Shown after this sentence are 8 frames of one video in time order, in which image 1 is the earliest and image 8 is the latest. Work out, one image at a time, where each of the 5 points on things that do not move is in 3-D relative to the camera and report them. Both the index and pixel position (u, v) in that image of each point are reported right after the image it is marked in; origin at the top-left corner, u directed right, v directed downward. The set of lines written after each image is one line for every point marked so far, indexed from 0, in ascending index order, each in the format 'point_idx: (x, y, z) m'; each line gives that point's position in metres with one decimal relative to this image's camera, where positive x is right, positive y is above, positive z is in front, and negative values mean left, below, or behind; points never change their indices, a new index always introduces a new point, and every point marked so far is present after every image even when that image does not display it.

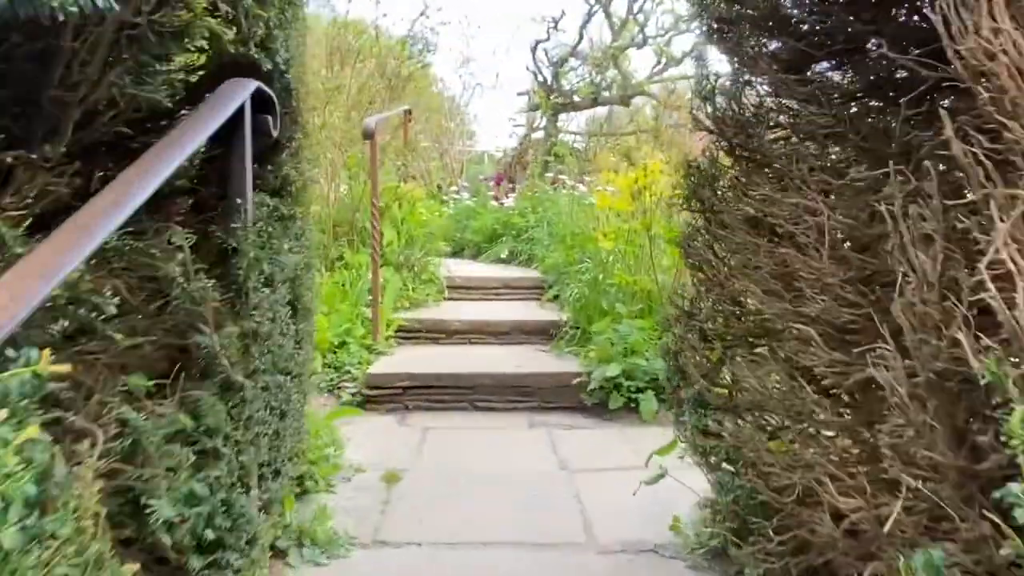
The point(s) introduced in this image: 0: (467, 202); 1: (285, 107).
0: (-0.4, +0.8, +6.8) m
1: (-0.4, +0.4, +1.4) m
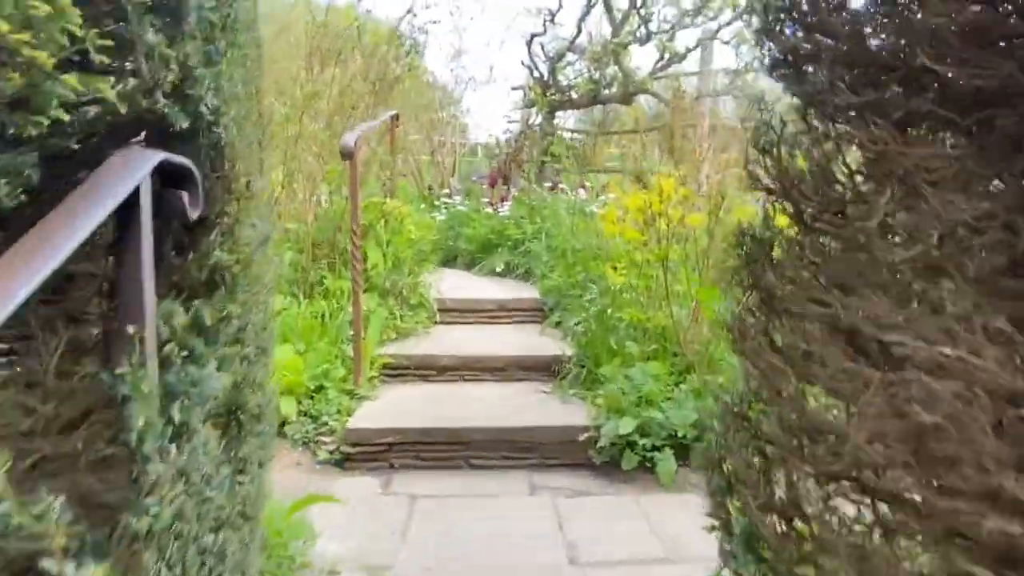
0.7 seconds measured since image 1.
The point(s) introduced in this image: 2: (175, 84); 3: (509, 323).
0: (-0.5, +0.7, +6.4) m
1: (-0.4, +0.2, +1.1) m
2: (-0.5, +0.3, +1.0) m
3: (0.0, -0.2, +3.9) m
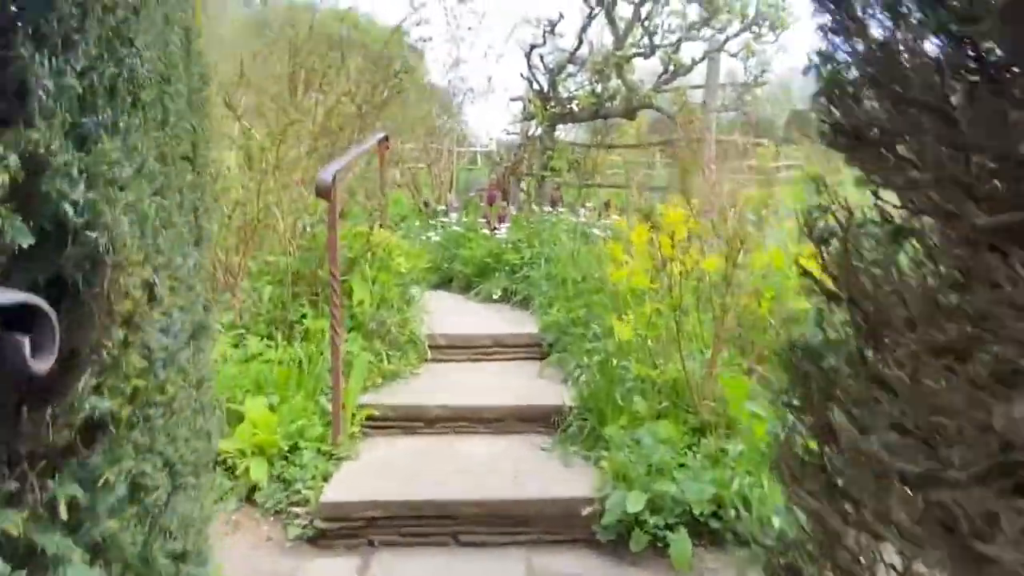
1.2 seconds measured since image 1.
0: (-0.5, +0.5, +6.1) m
1: (-0.5, 0.0, +0.8) m
2: (-0.5, +0.1, +0.7) m
3: (0.0, -0.4, +3.6) m
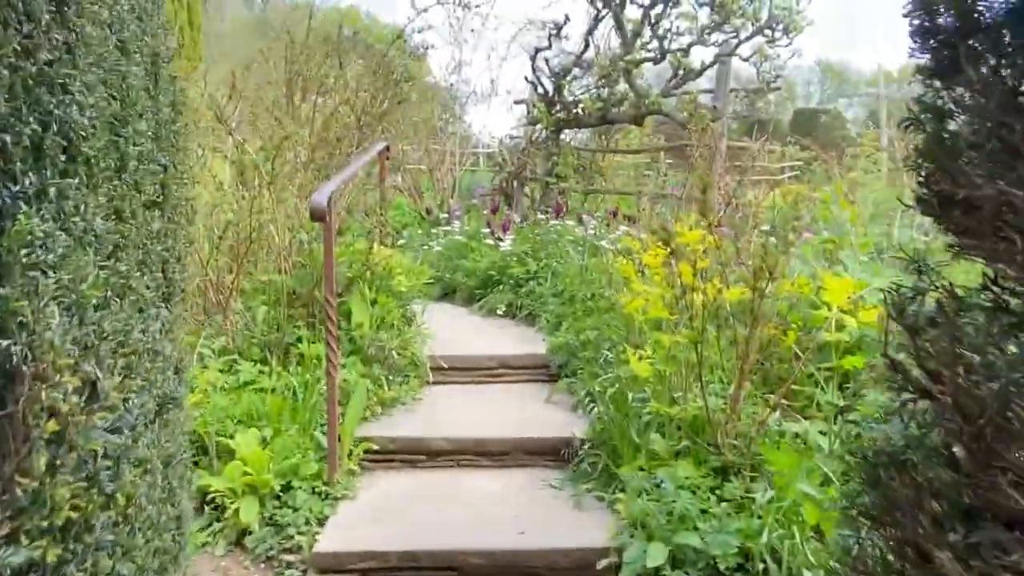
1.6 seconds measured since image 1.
0: (-0.5, +0.4, +6.0) m
1: (-0.4, -0.1, +0.6) m
2: (-0.5, 0.0, +0.5) m
3: (0.0, -0.5, +3.5) m
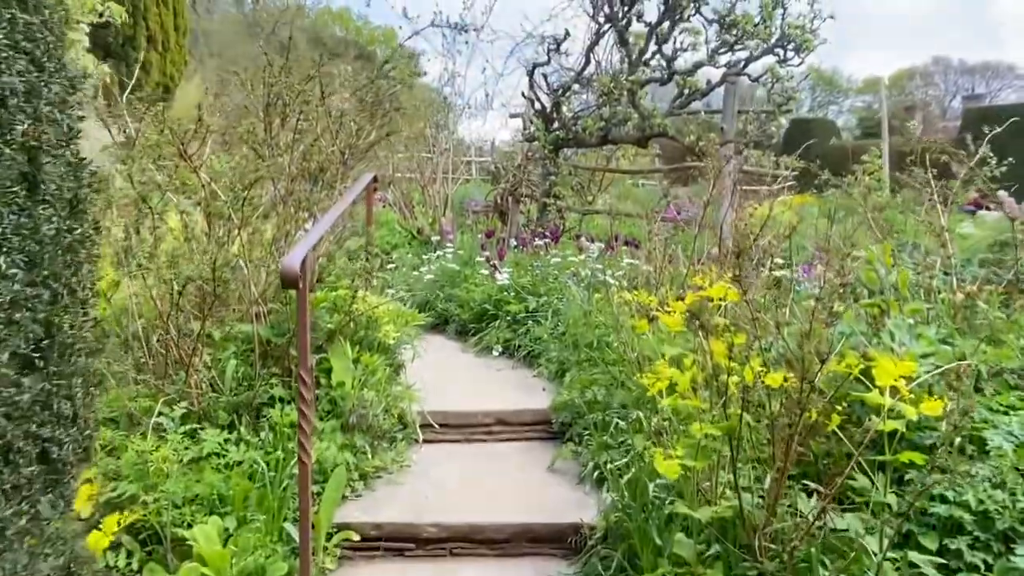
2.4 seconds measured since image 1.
0: (-0.5, +0.2, +5.6) m
1: (-0.4, -0.3, +0.3) m
2: (-0.4, -0.2, +0.2) m
3: (0.0, -0.7, +3.1) m
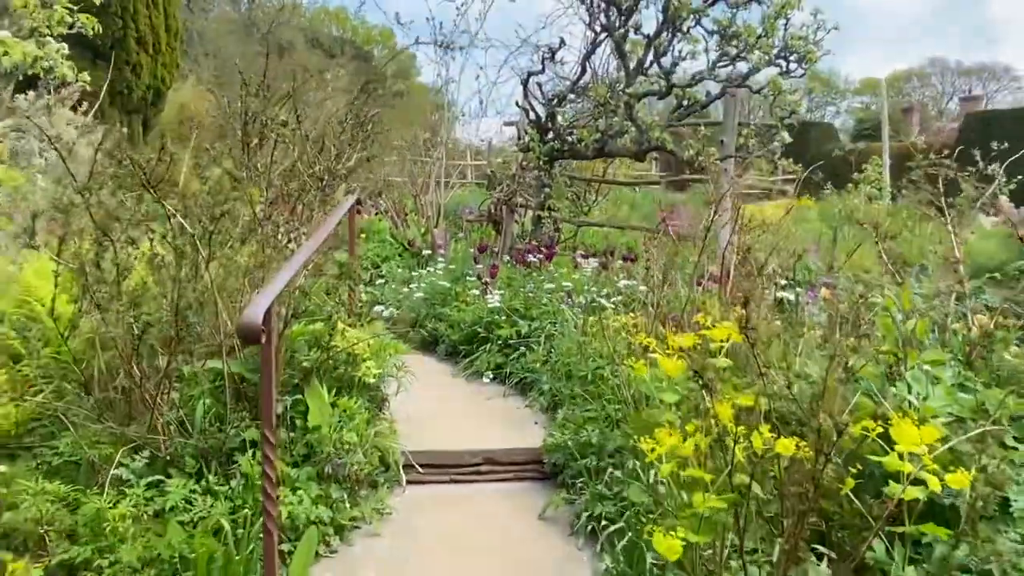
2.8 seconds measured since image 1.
0: (-0.6, +0.1, +5.5) m
1: (-0.4, -0.4, +0.1) m
2: (-0.5, -0.3, 0.0) m
3: (-0.1, -0.8, +2.9) m
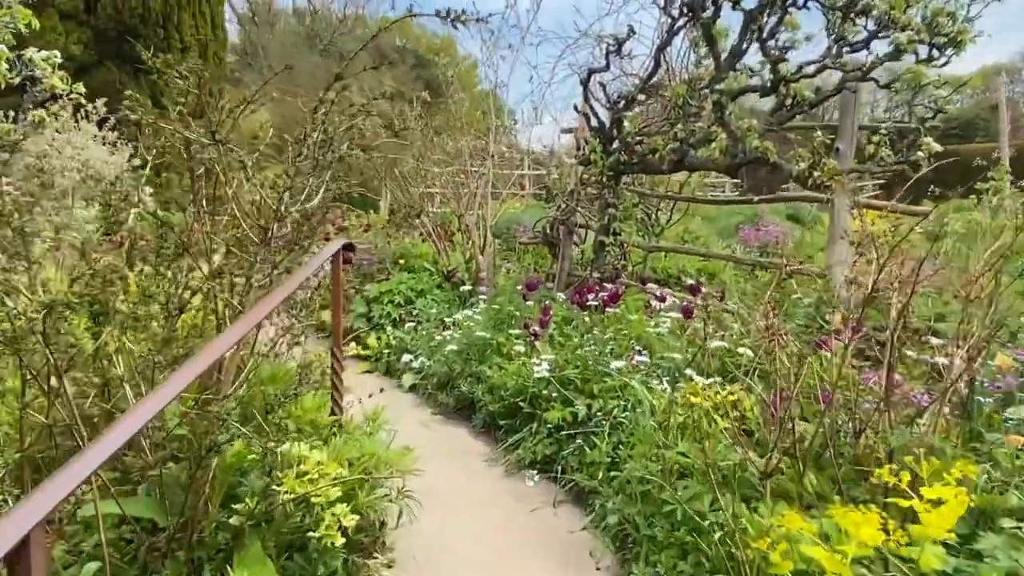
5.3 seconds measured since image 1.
0: (-0.2, -0.2, +4.4) m
1: (-0.6, -0.7, -0.9) m
2: (-0.6, -0.6, -1.0) m
3: (+0.1, -1.1, +1.9) m
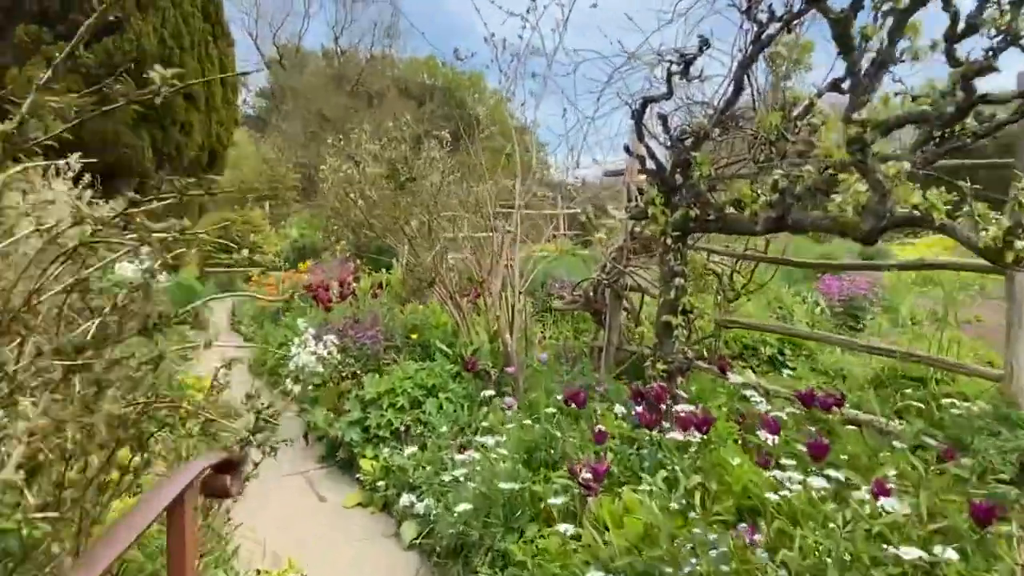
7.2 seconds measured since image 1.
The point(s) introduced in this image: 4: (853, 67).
0: (0.0, -0.8, +3.1) m
1: (-0.6, -1.0, -2.2) m
2: (-0.7, -0.9, -2.3) m
3: (+0.1, -1.5, +0.5) m
4: (+1.3, +0.9, +2.8) m
